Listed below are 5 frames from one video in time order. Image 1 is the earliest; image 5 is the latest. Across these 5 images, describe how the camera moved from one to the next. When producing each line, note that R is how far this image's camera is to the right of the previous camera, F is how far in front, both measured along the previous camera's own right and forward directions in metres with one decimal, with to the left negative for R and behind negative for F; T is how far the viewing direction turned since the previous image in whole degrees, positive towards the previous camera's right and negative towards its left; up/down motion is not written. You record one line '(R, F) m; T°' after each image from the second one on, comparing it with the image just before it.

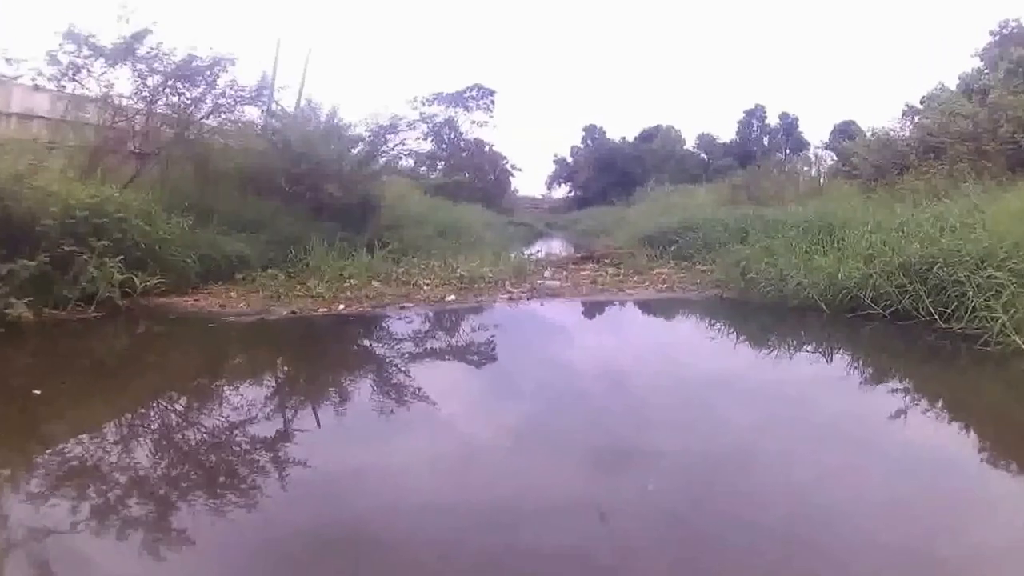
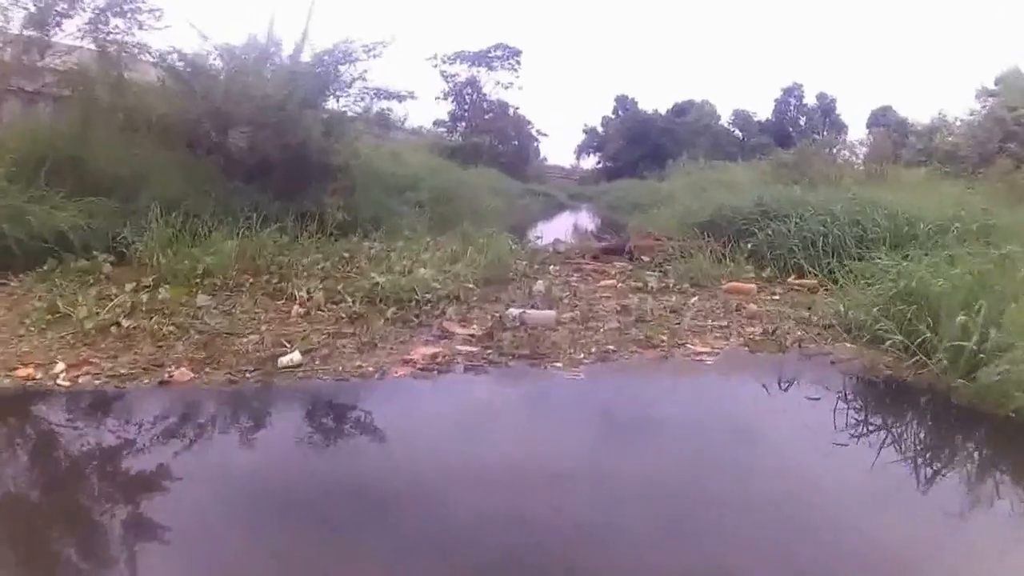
(+0.4, +3.7) m; -2°
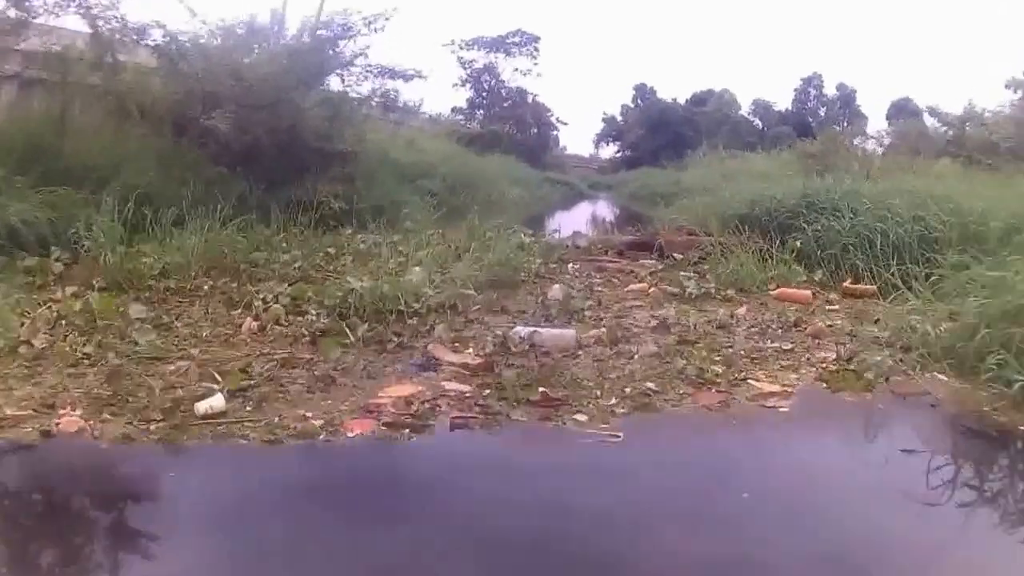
(0.0, +0.8) m; -1°
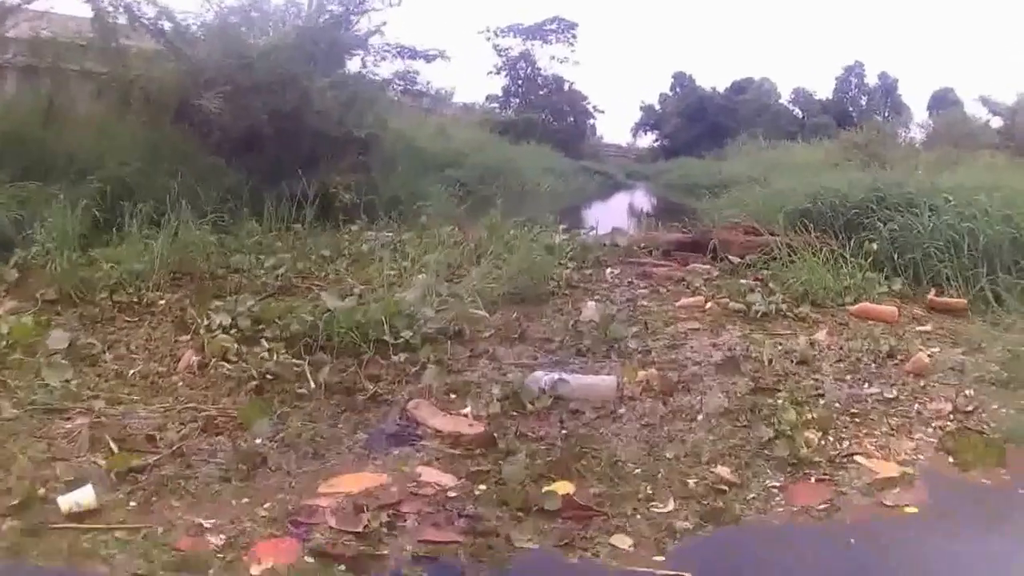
(+0.1, +0.8) m; -3°
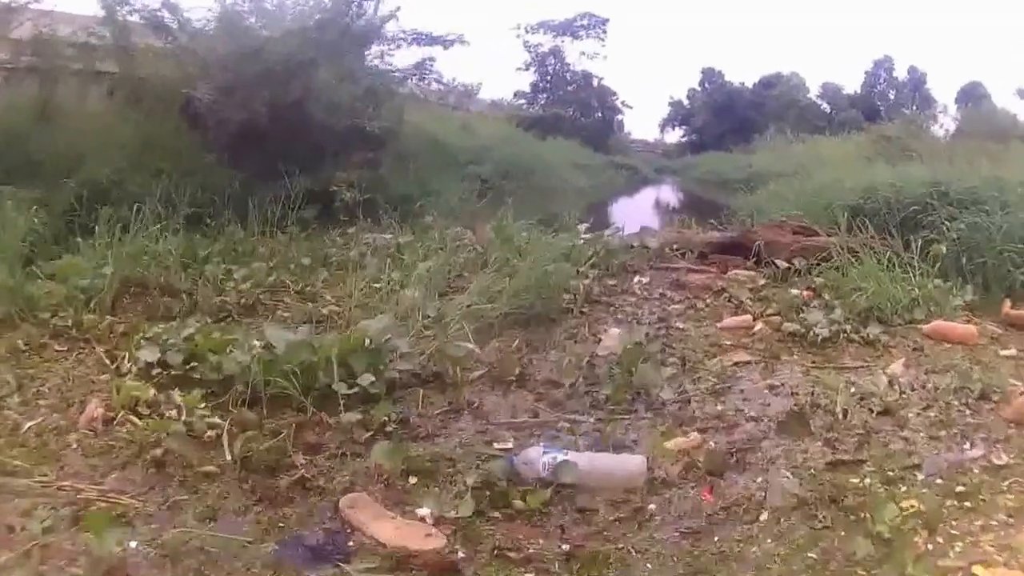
(+0.1, +0.6) m; -2°
